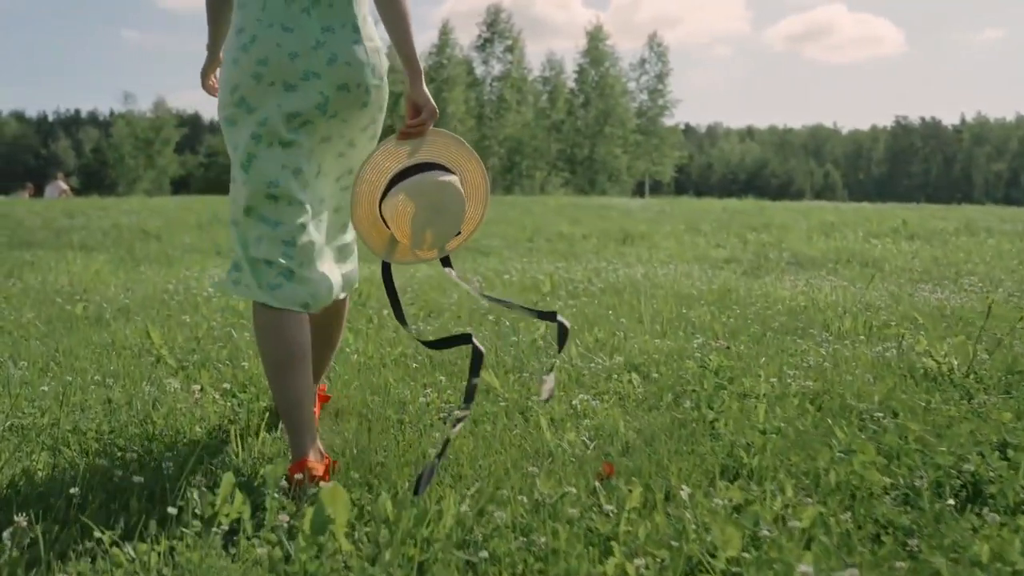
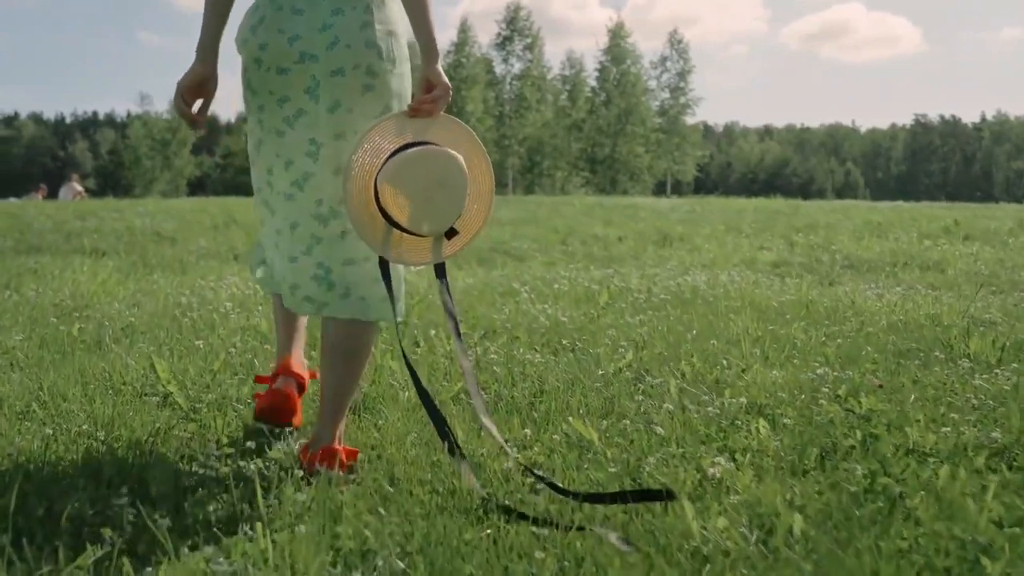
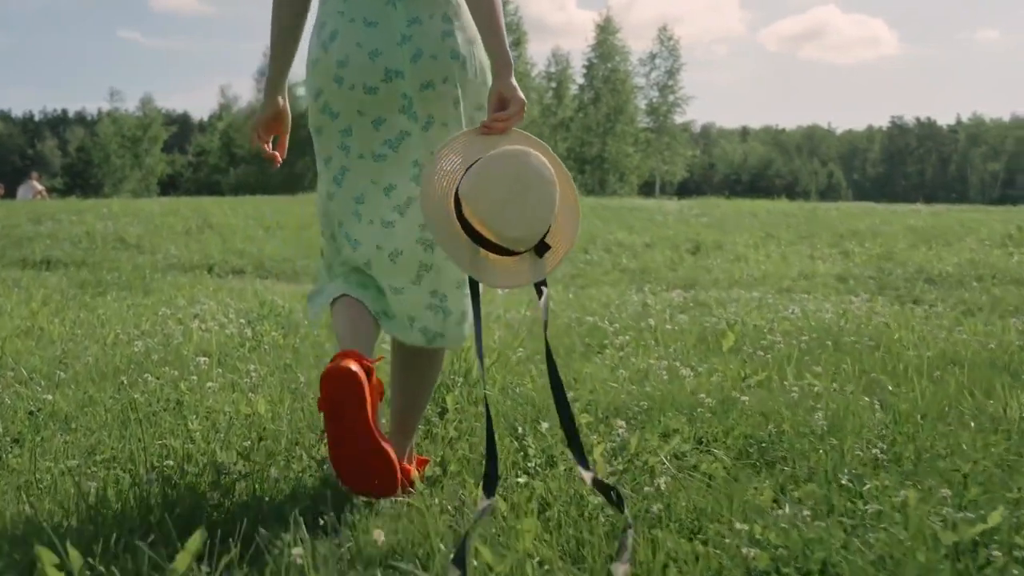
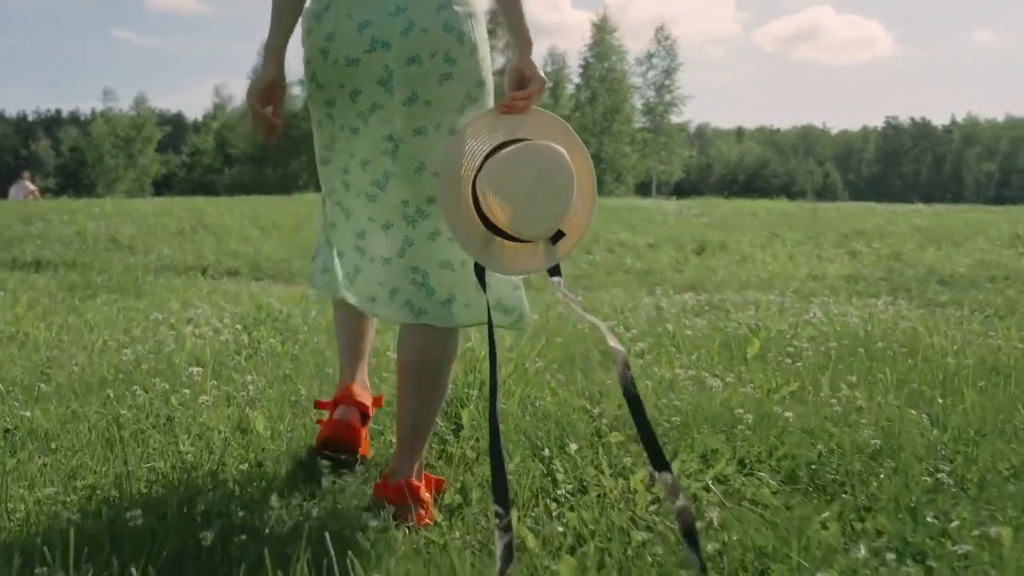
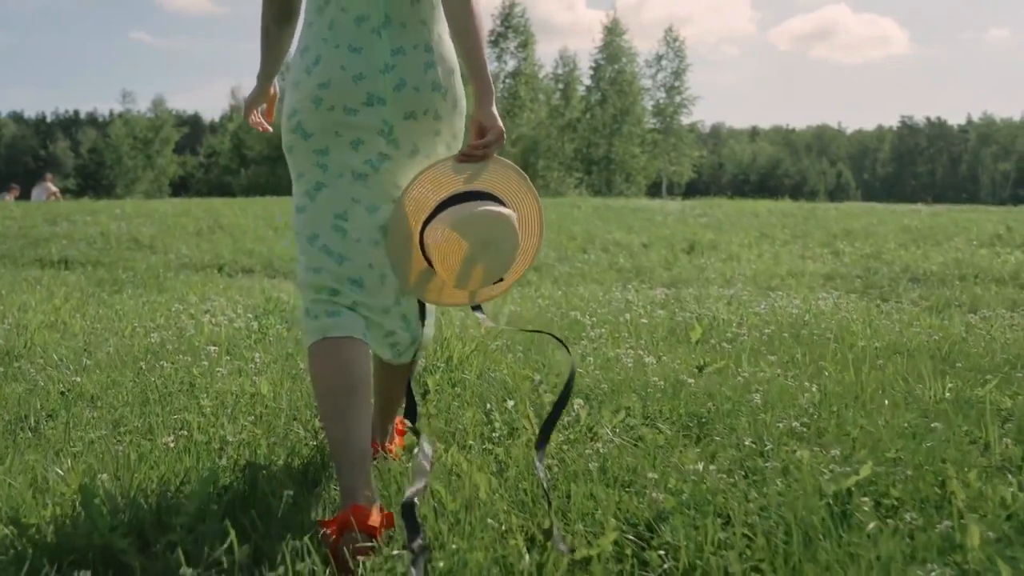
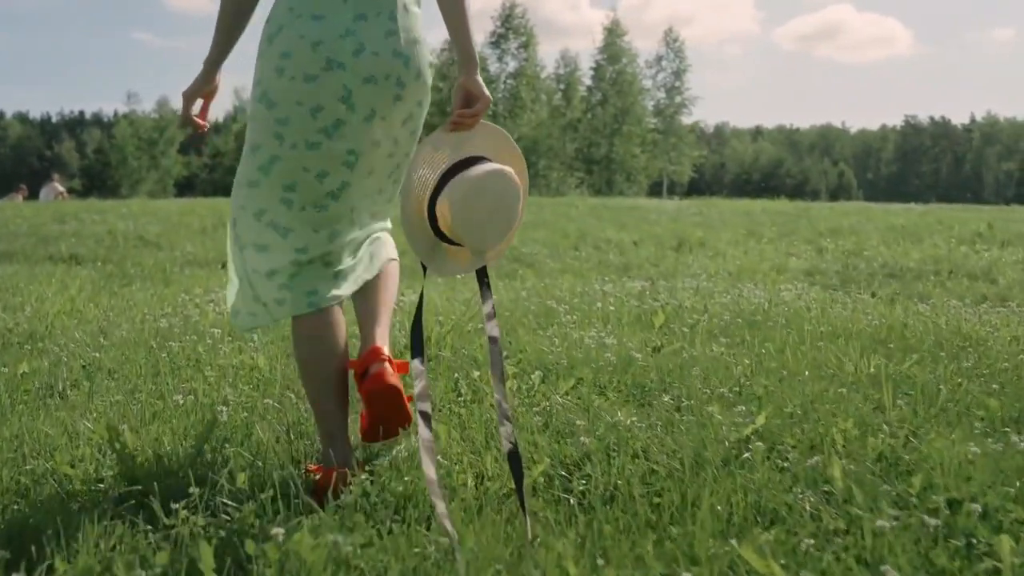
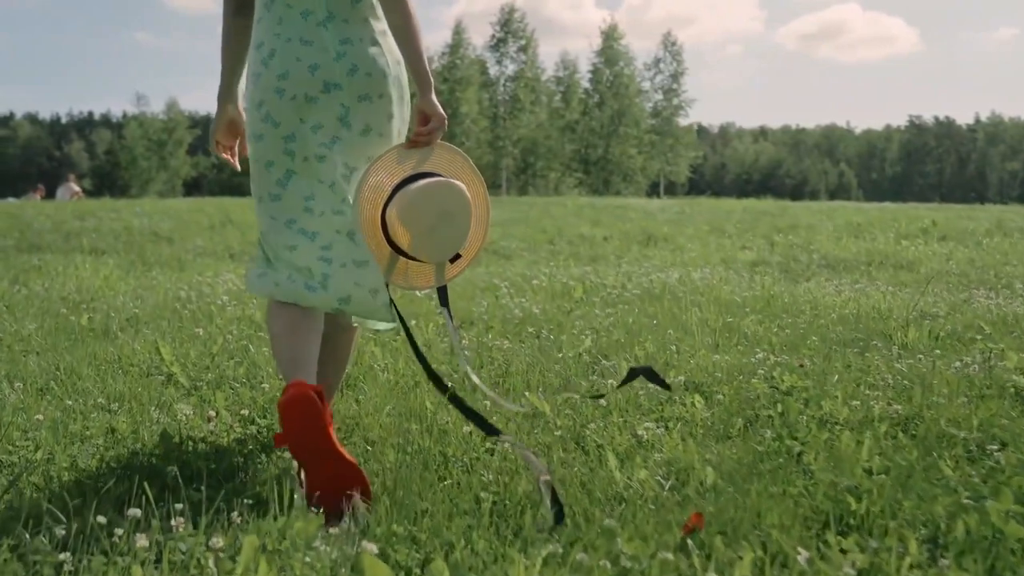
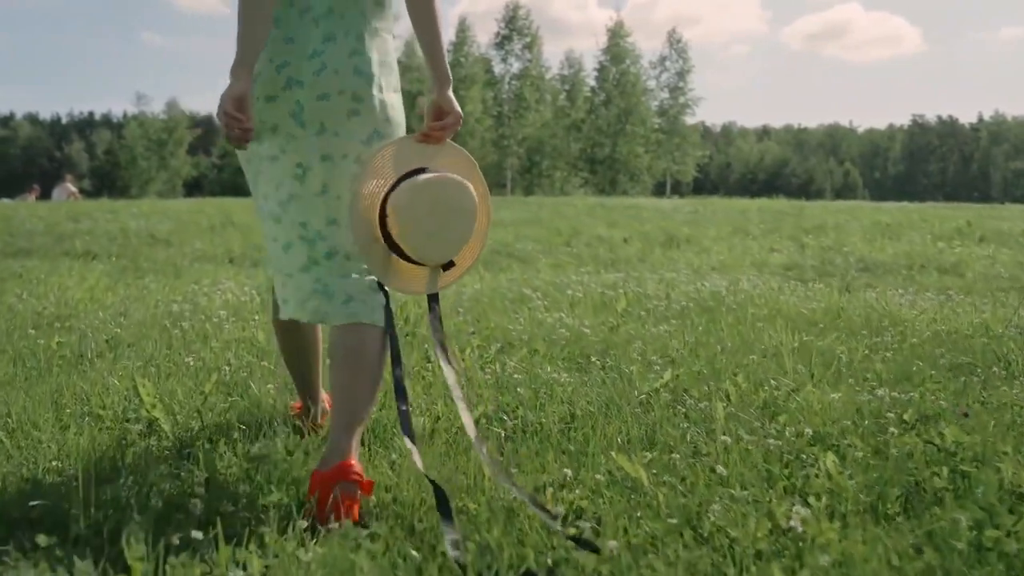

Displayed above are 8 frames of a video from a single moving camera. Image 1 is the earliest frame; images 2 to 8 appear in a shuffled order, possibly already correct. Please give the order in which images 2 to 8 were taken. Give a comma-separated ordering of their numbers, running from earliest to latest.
7, 2, 8, 6, 5, 3, 4
